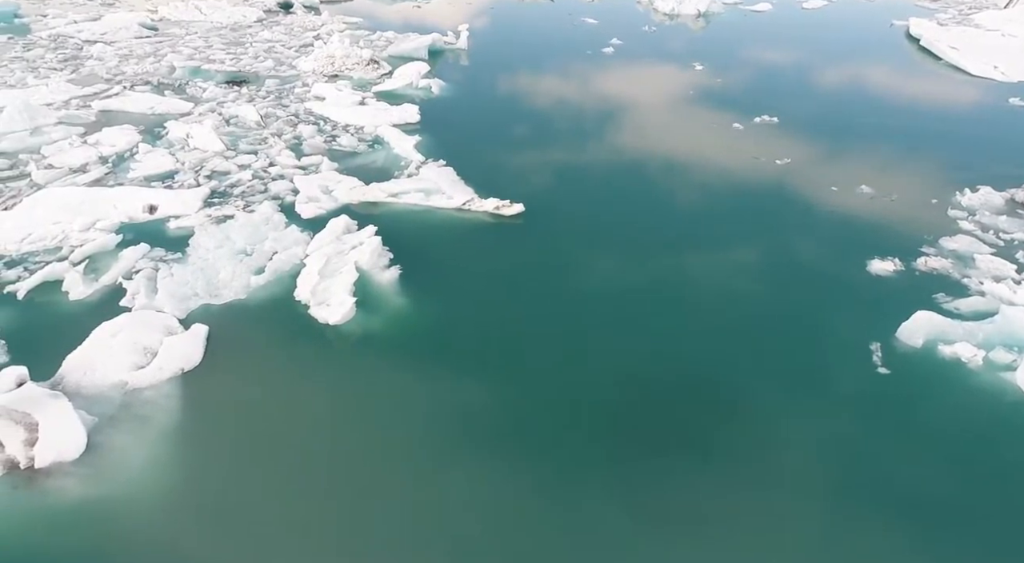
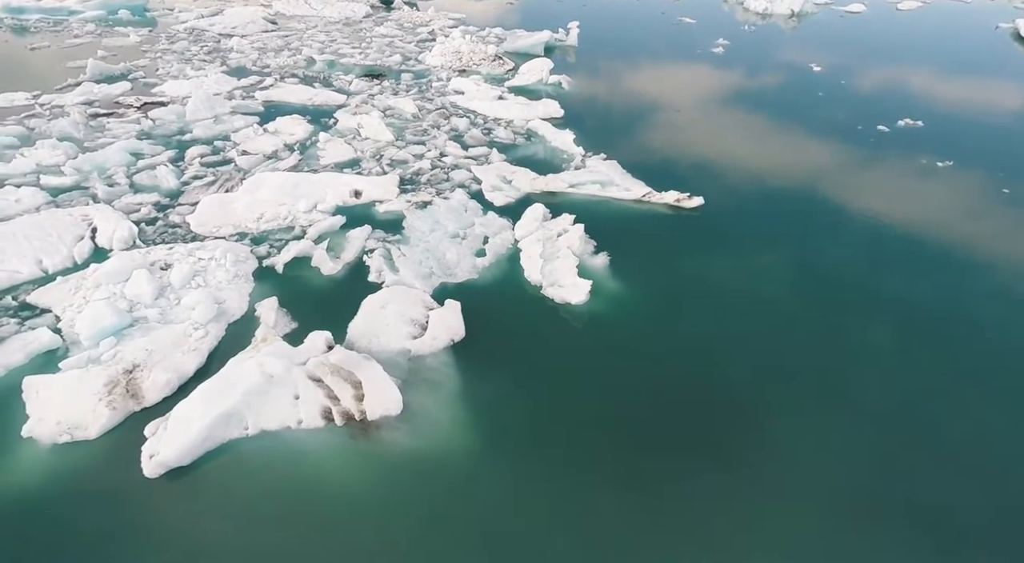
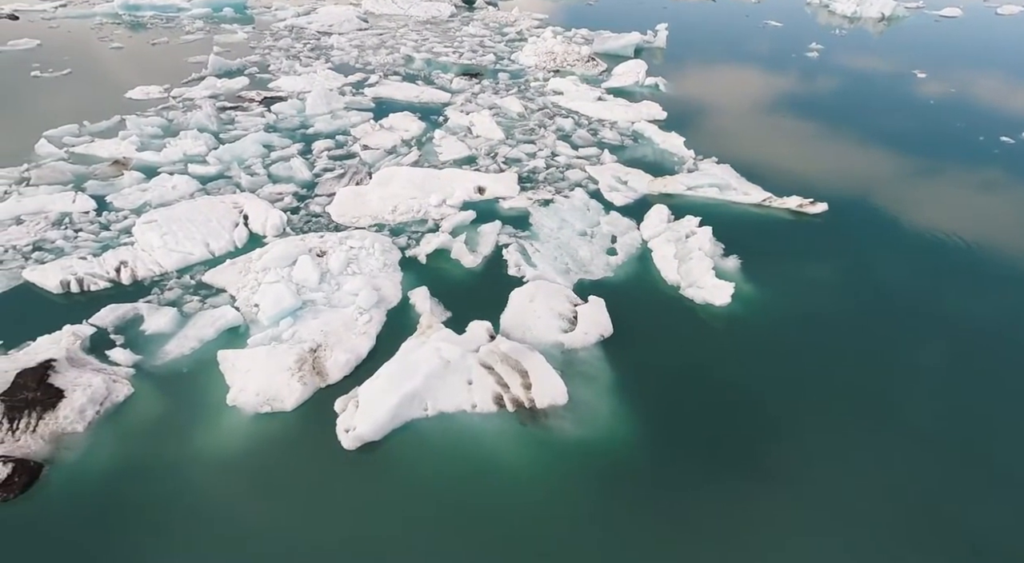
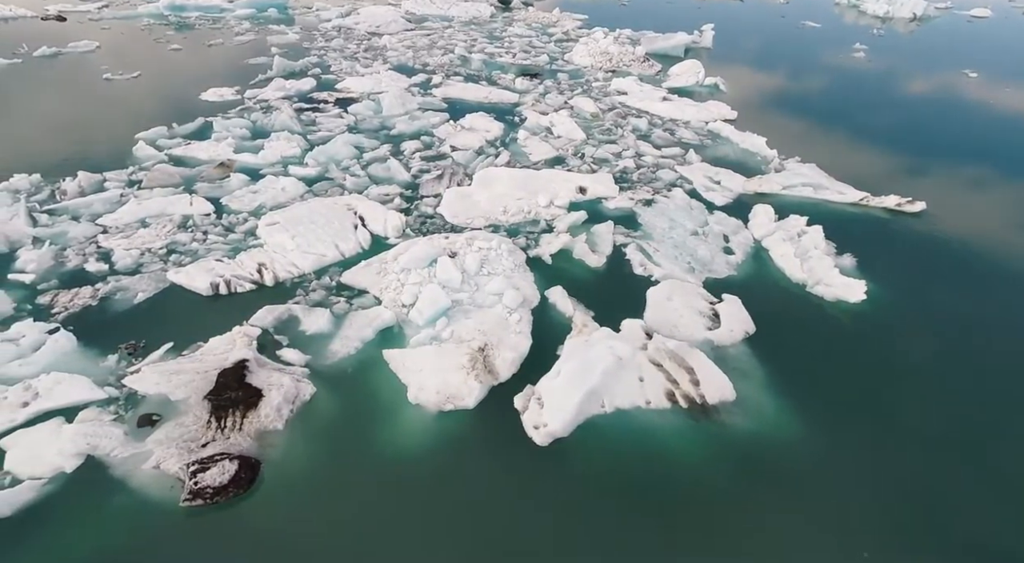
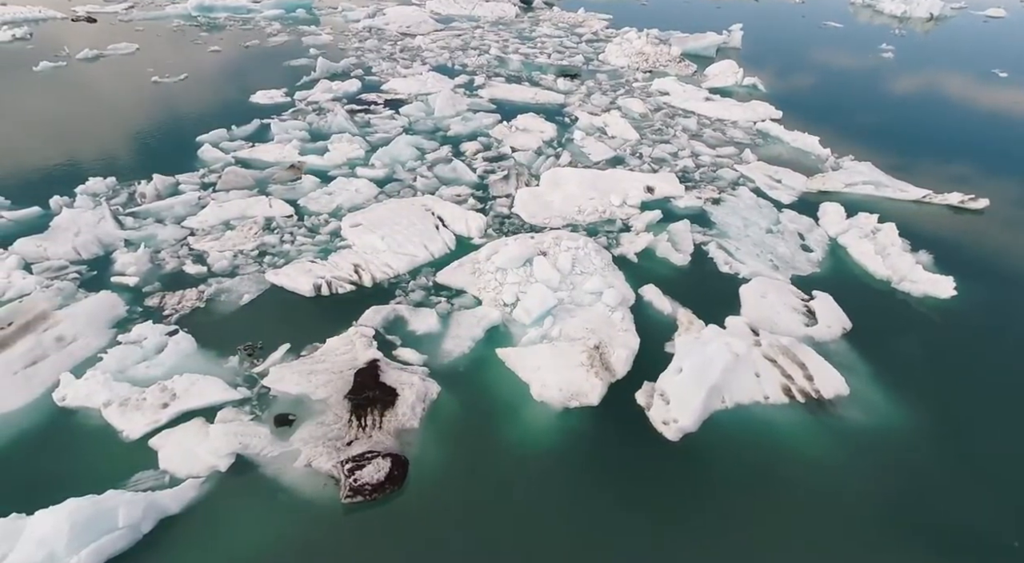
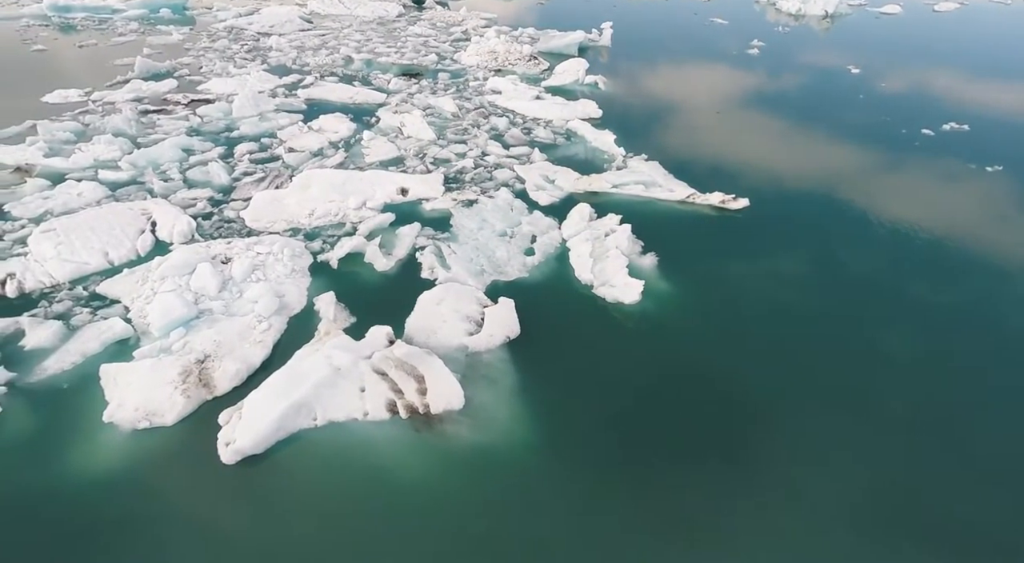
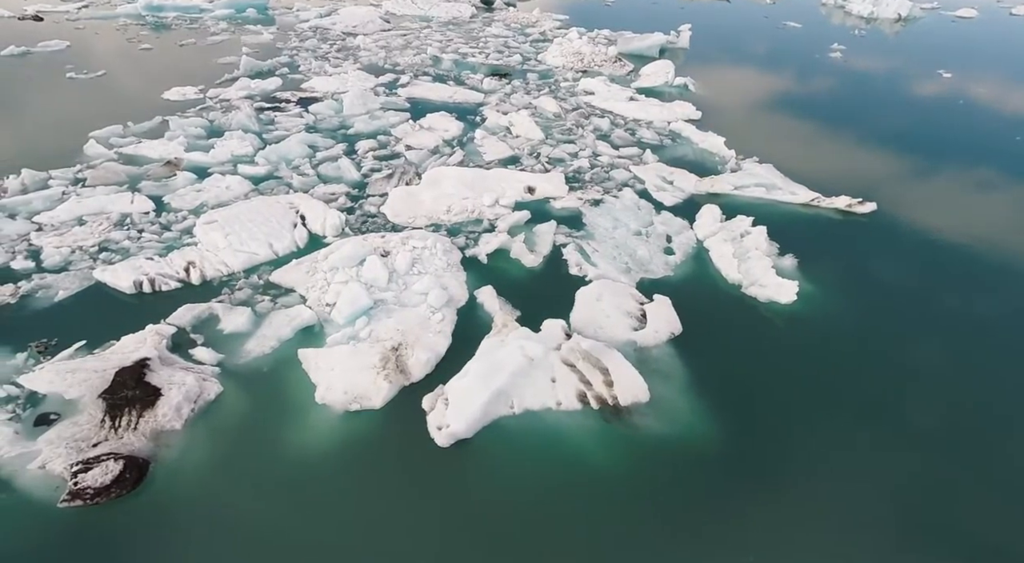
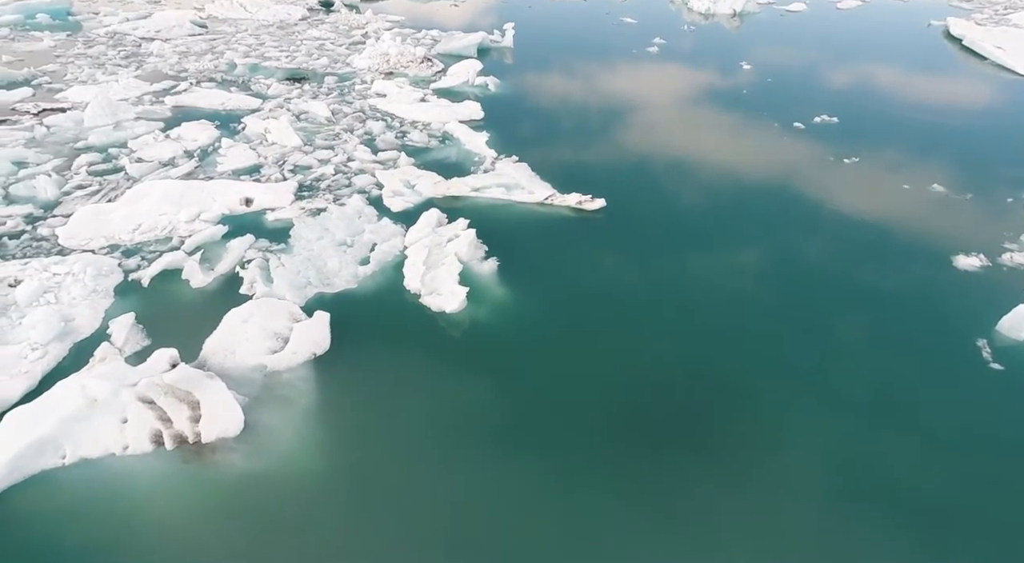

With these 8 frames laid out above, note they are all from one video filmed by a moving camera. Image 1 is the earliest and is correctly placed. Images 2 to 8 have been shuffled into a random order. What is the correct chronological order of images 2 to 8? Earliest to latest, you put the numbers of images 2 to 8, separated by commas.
8, 2, 6, 3, 7, 4, 5
